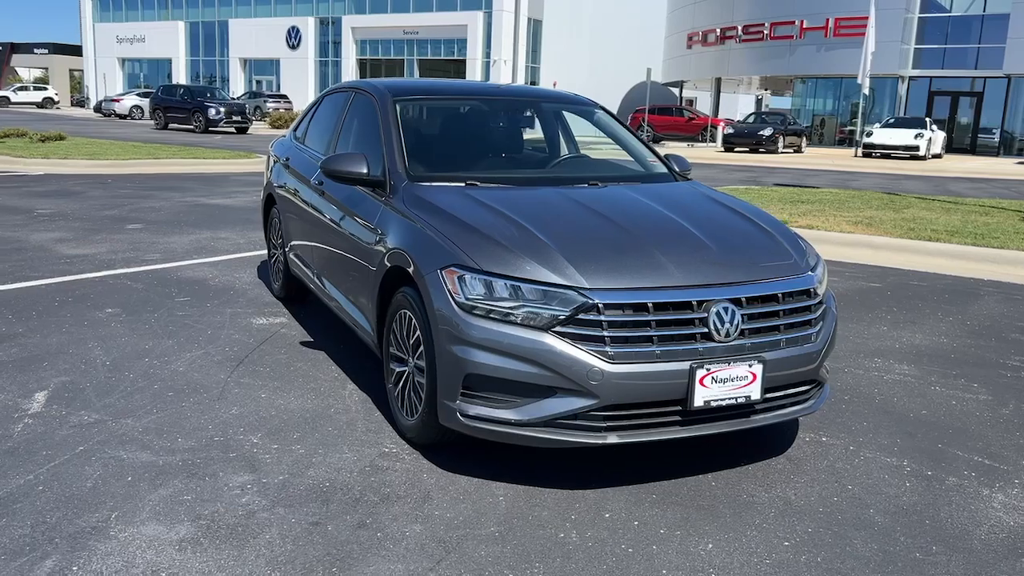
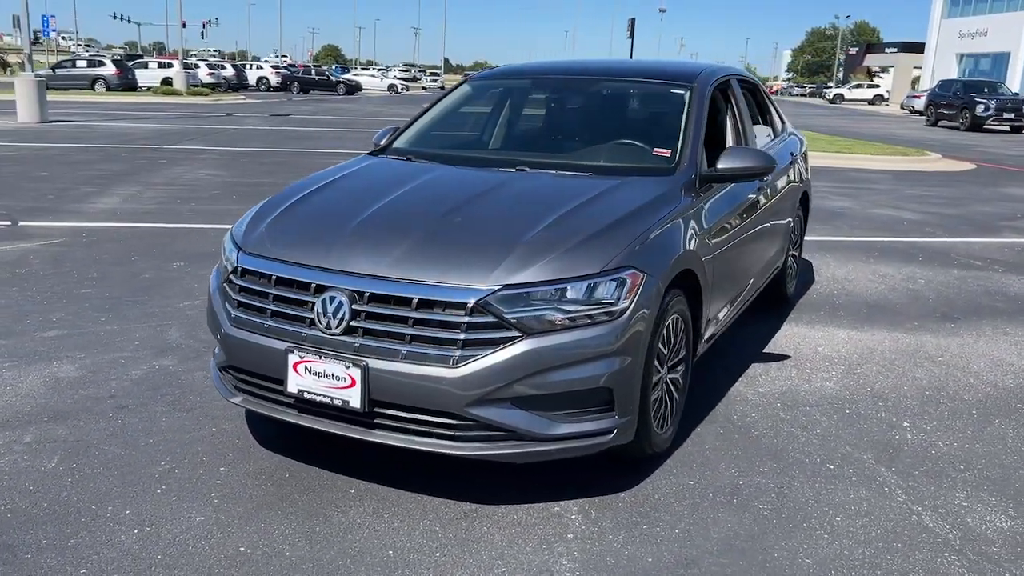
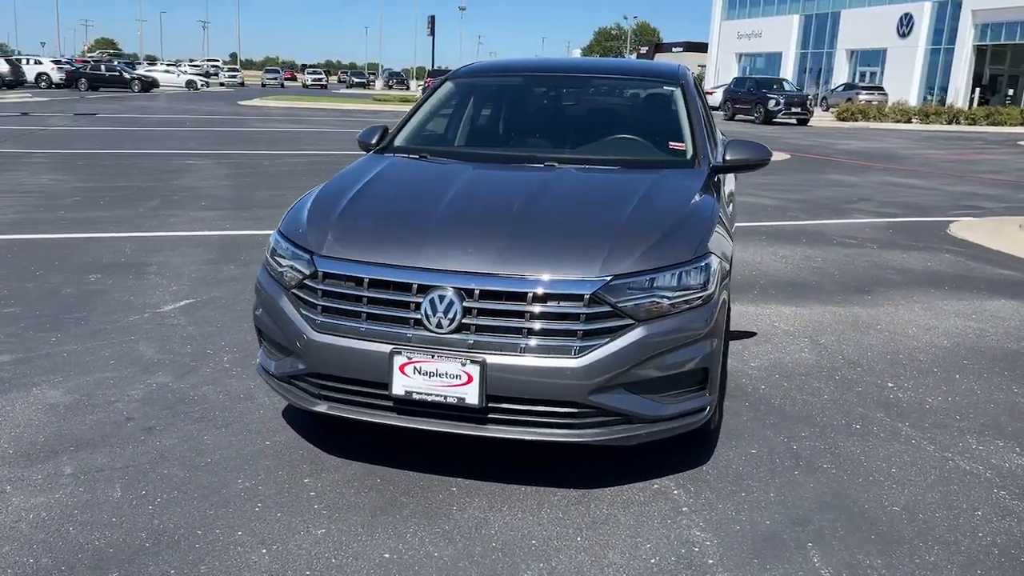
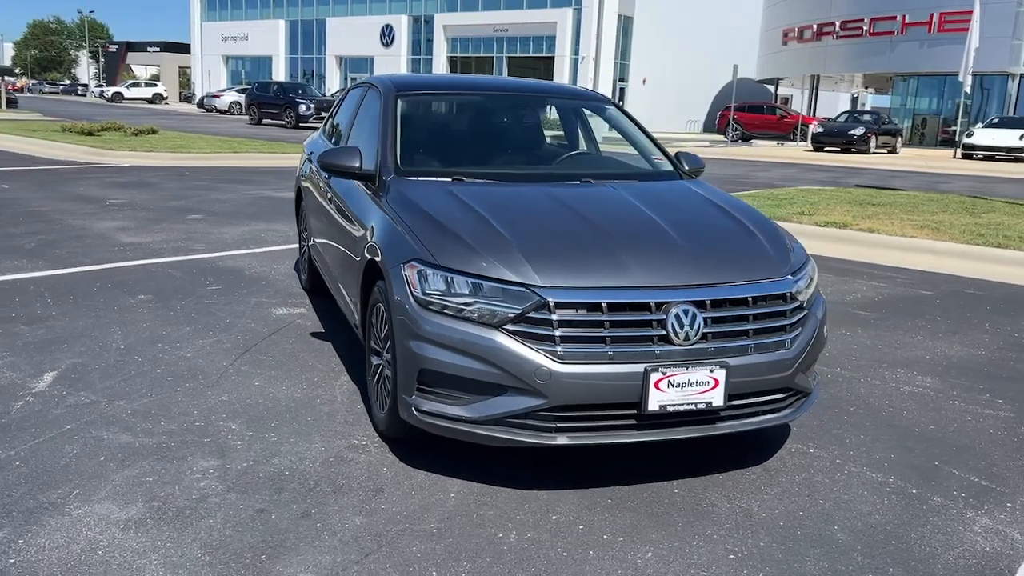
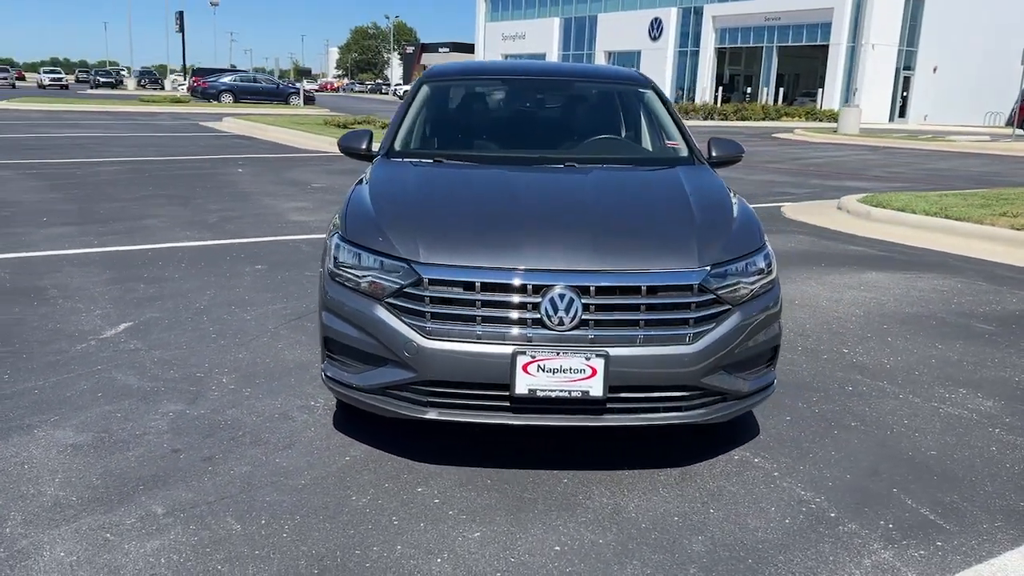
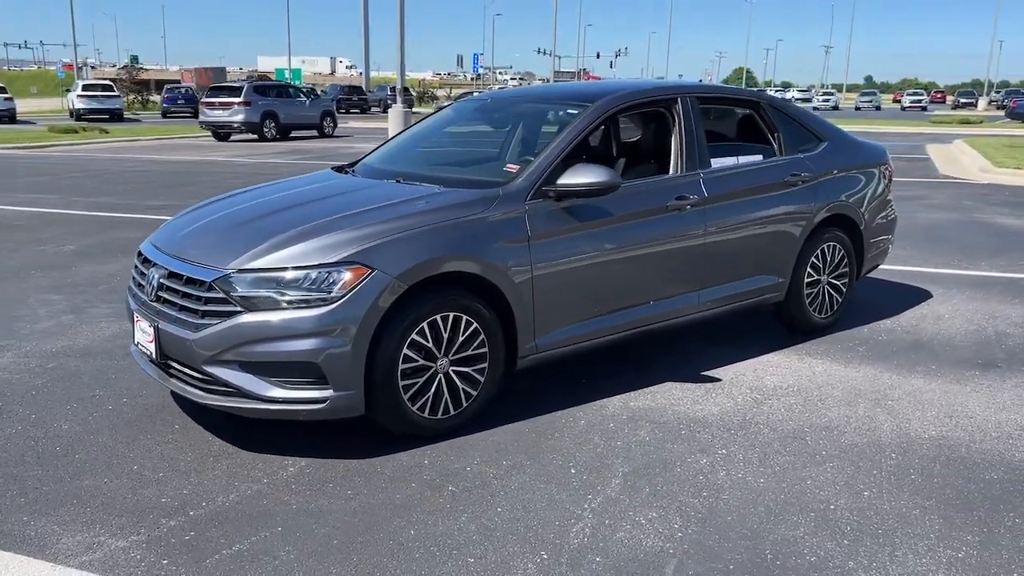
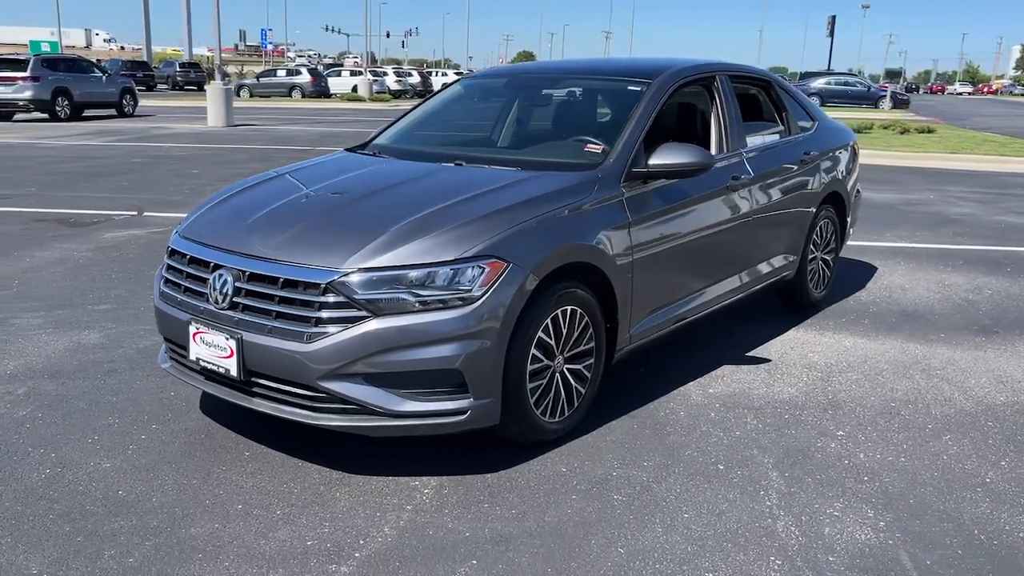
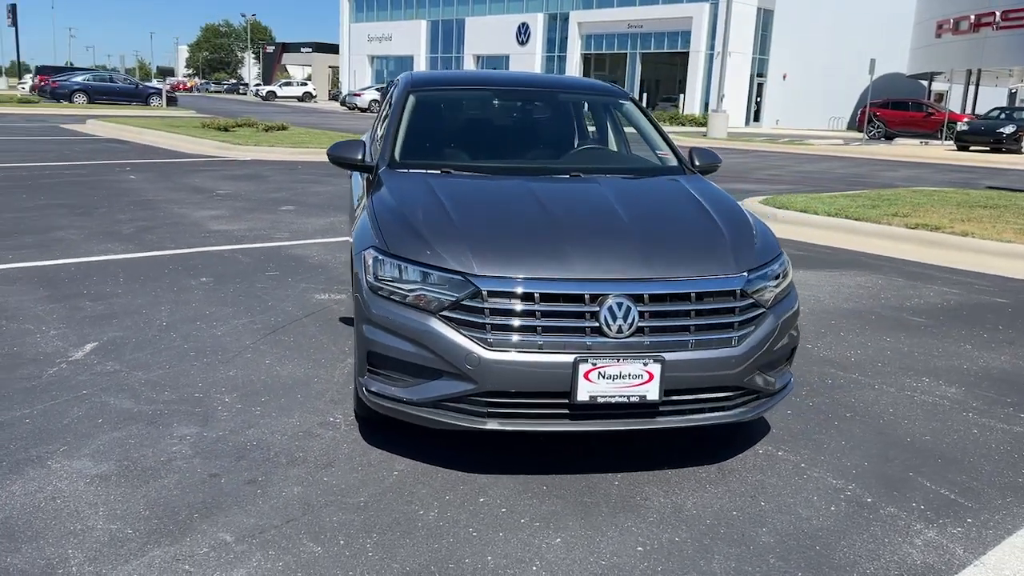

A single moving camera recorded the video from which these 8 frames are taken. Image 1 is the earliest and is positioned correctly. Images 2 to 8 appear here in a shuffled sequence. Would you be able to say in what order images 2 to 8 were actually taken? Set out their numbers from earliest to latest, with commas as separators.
4, 8, 5, 3, 2, 7, 6
